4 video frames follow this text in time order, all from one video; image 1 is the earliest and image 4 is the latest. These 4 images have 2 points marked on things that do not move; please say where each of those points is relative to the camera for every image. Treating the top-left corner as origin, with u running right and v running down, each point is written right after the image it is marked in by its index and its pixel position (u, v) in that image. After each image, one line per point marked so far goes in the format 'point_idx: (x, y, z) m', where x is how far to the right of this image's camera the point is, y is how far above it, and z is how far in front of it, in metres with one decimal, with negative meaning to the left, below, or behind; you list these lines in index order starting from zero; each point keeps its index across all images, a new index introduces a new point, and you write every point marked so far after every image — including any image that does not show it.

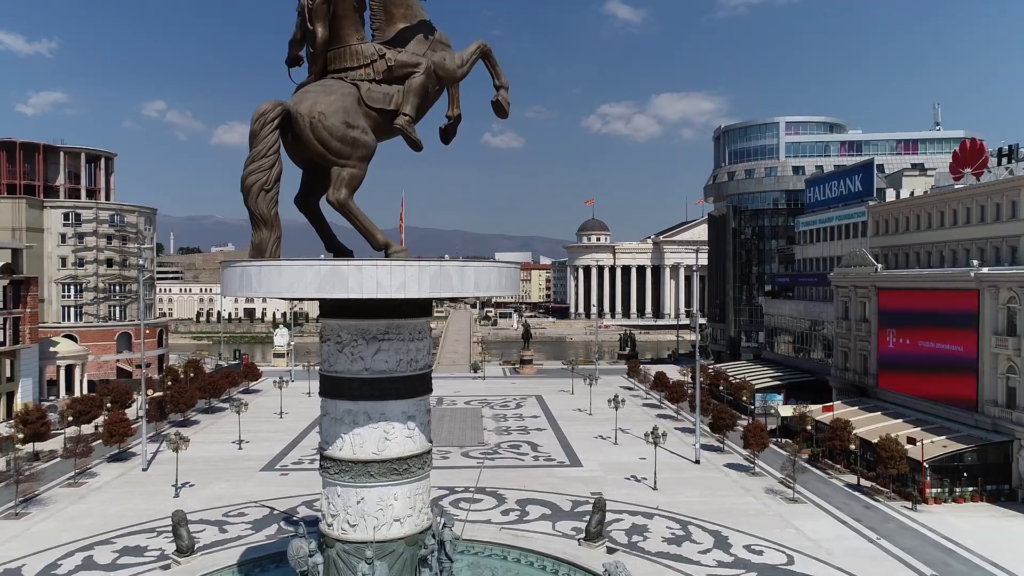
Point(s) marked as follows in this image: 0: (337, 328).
0: (-2.4, -0.6, +9.8) m
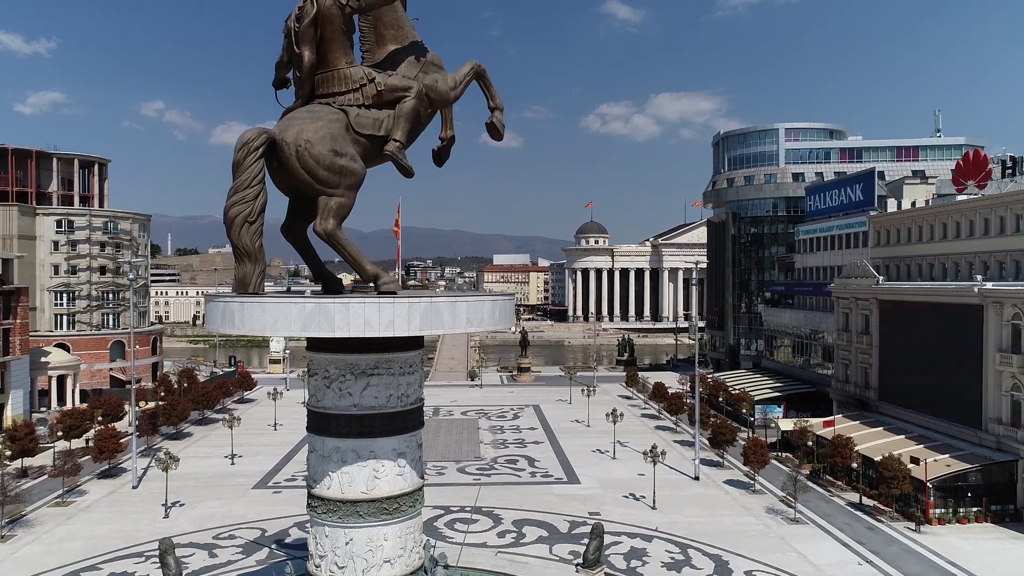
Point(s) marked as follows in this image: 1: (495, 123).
0: (-2.5, -1.0, +9.5) m
1: (-0.3, +2.6, +11.2) m
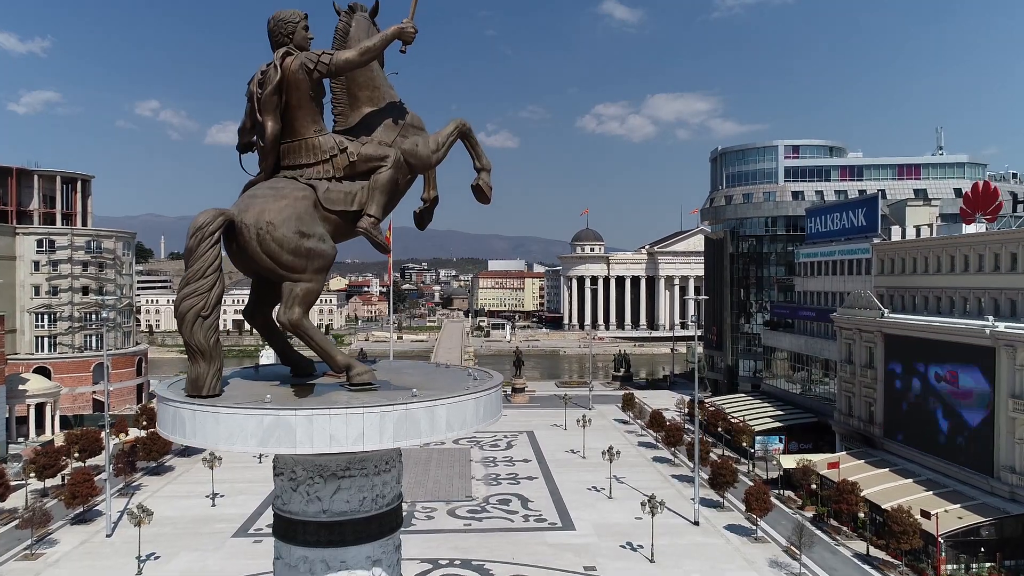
0: (-2.6, -2.1, +8.6) m
1: (-0.4, +1.5, +10.3) m
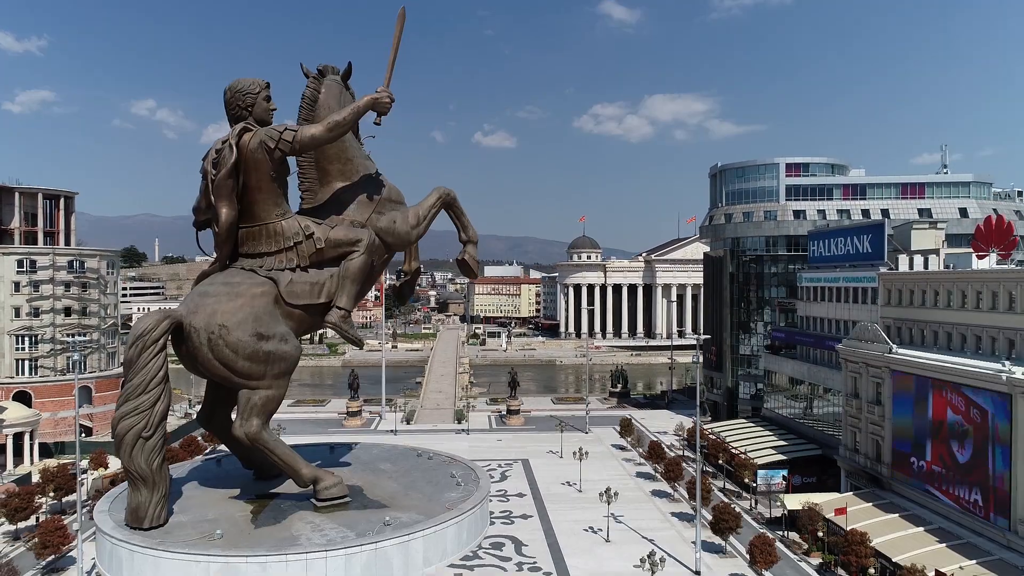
0: (-2.8, -3.2, +7.6) m
1: (-0.6, +0.4, +9.3) m
